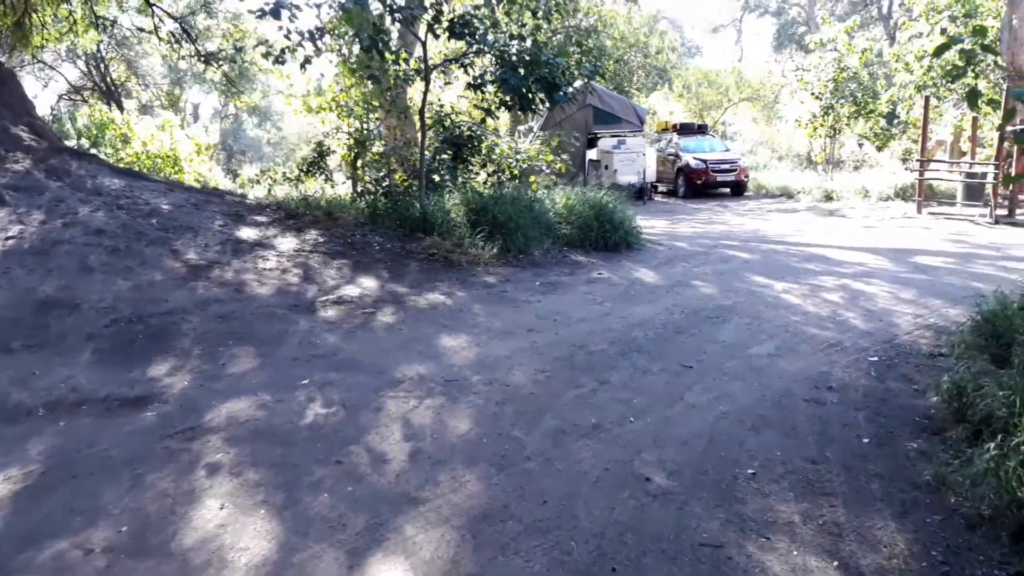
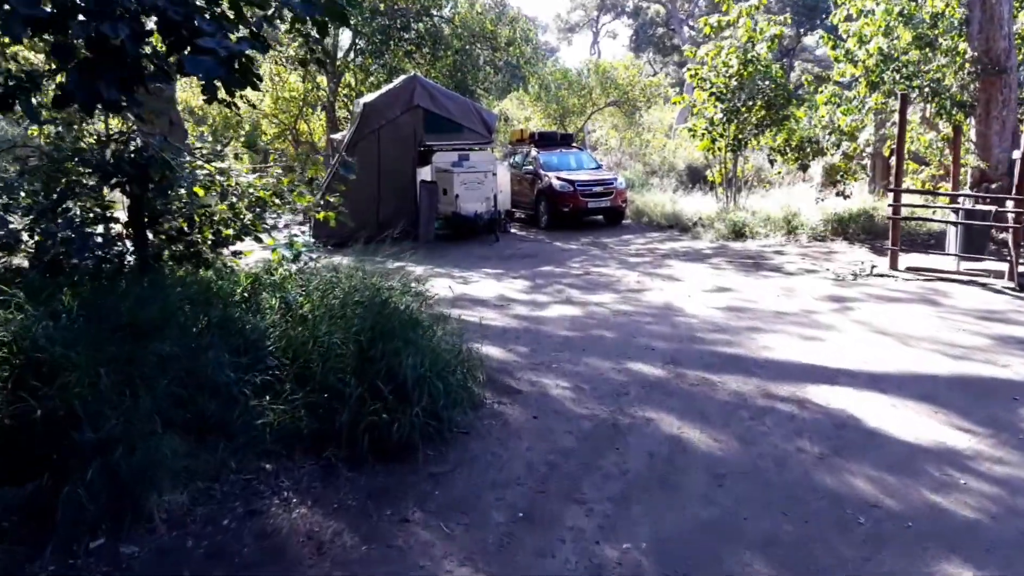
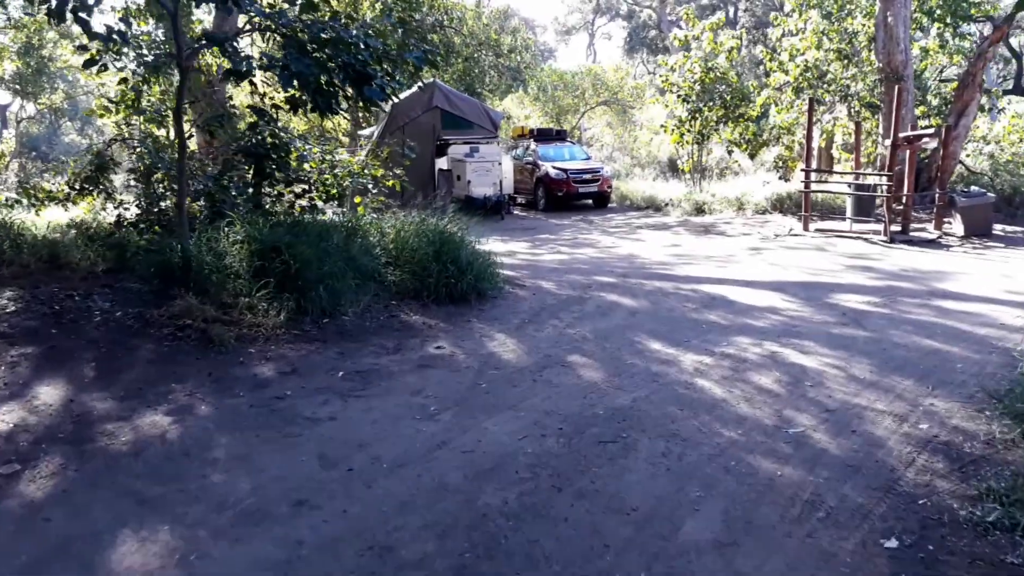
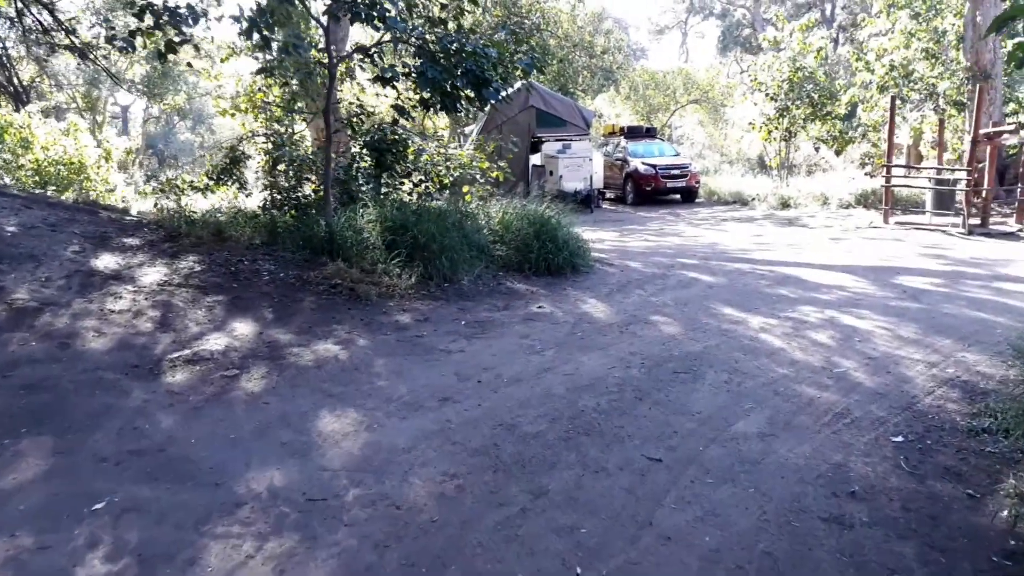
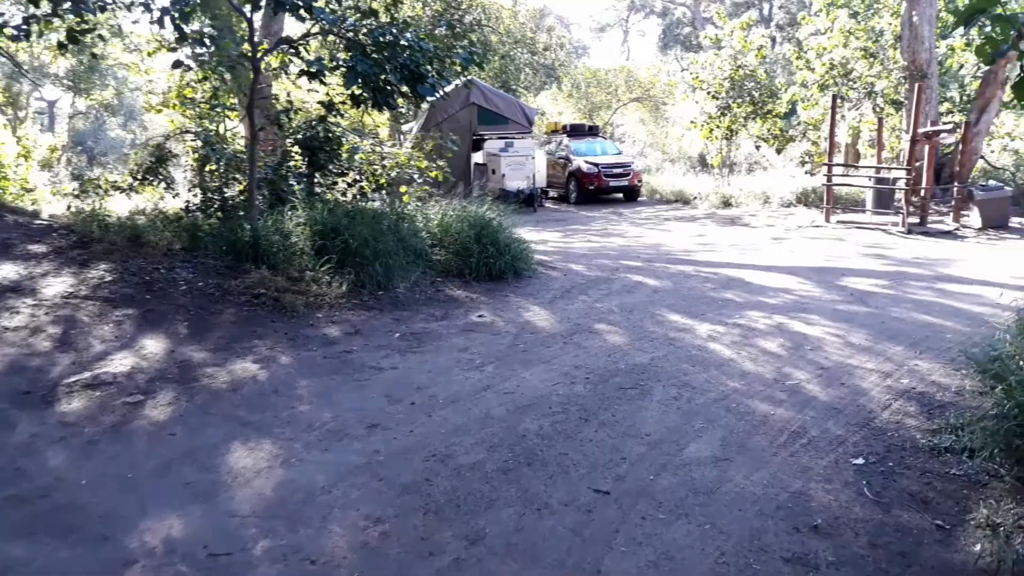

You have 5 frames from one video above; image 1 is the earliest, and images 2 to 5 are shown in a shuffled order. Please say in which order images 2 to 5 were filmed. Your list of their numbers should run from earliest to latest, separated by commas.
4, 5, 3, 2
